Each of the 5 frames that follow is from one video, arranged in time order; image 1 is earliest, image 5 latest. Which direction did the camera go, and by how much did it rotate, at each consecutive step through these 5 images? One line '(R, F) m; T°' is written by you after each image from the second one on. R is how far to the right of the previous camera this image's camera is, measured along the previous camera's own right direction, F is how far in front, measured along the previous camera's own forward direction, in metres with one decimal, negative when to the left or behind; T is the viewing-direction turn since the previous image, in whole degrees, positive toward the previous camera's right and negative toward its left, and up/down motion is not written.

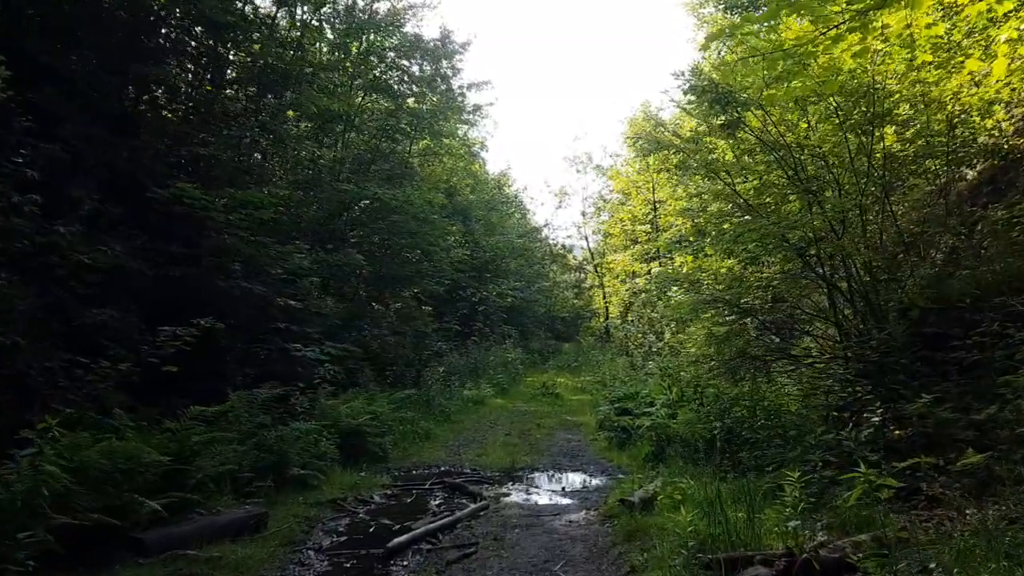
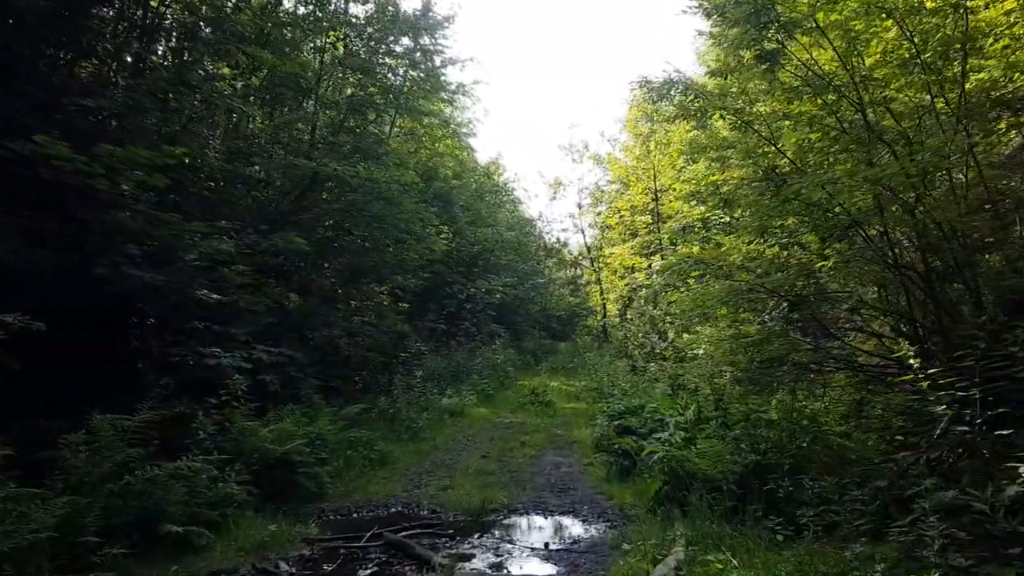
(+0.3, +2.1) m; 0°
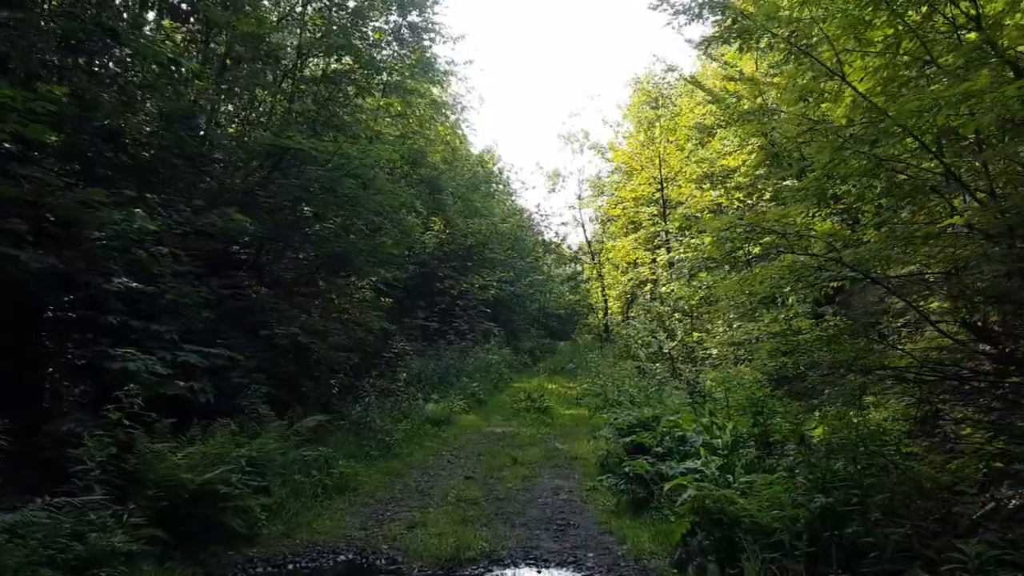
(+0.1, +1.7) m; 0°
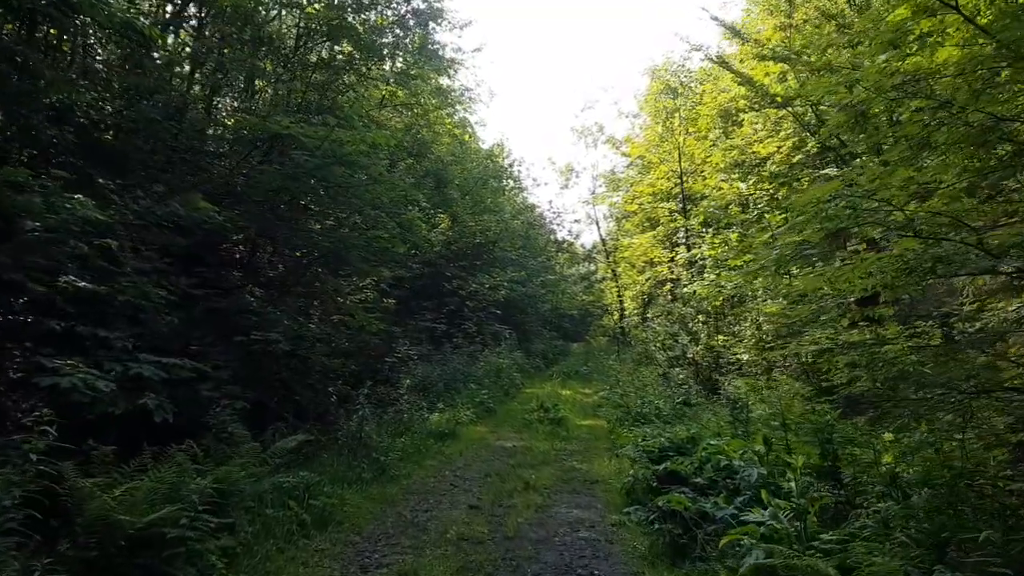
(0.0, +1.1) m; -1°
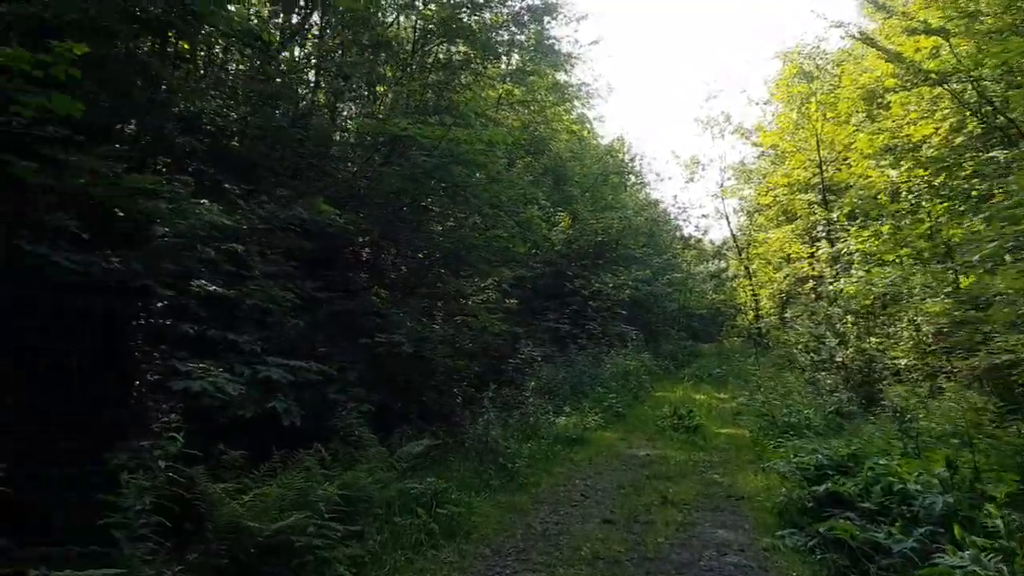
(-0.1, +0.4) m; -9°
